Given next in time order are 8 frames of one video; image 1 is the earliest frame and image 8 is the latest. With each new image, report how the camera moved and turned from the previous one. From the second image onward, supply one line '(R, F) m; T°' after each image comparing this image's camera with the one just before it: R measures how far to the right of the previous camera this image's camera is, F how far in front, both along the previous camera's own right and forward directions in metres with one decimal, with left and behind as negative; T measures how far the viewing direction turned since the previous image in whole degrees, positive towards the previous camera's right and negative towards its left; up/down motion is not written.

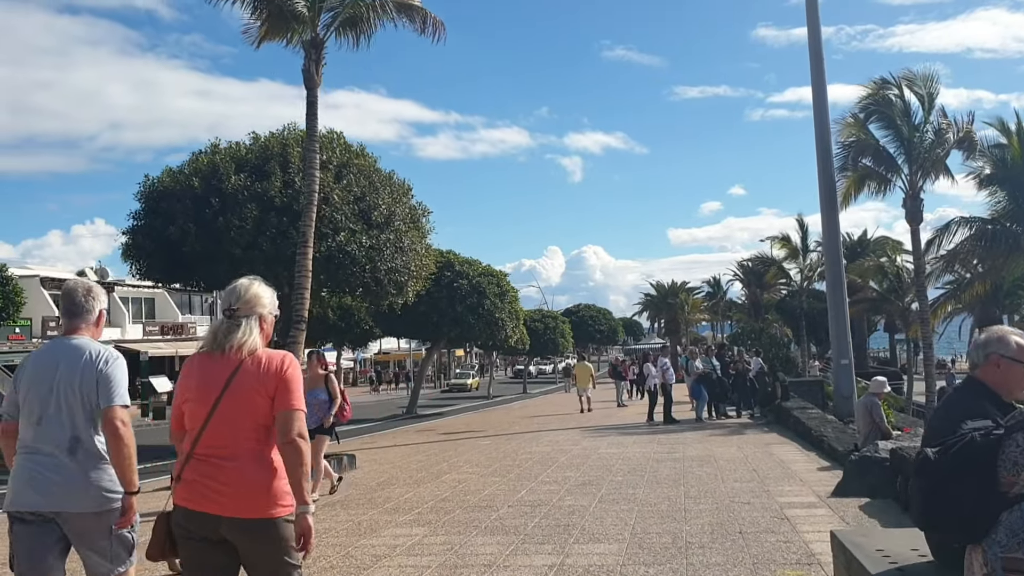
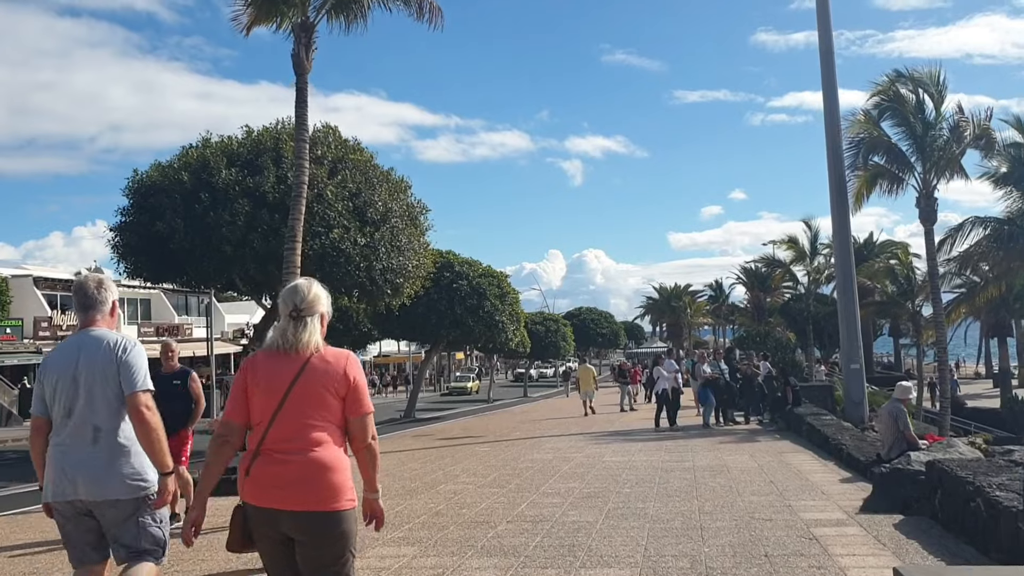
(0.0, +0.6) m; 0°
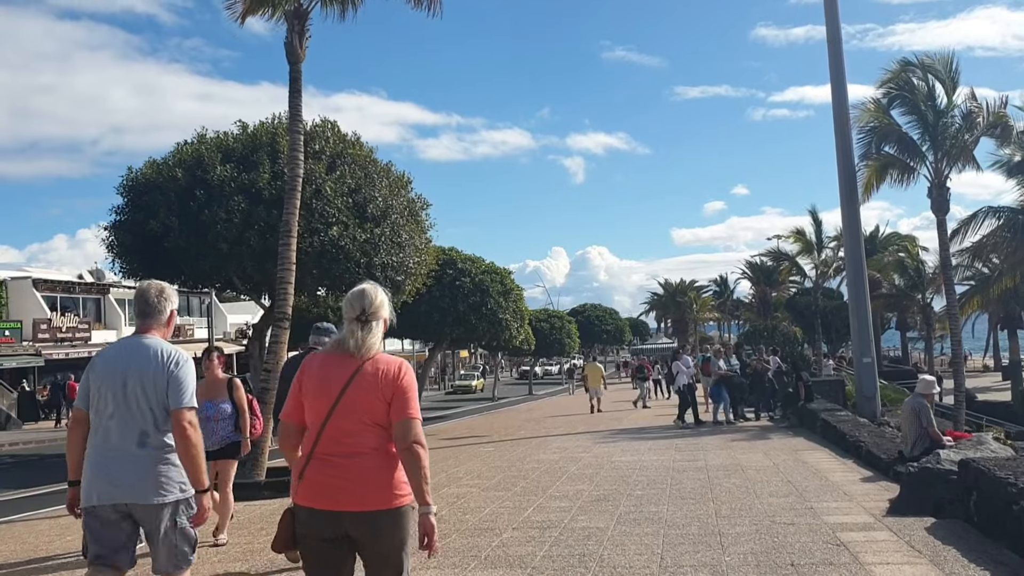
(0.0, +0.4) m; 0°
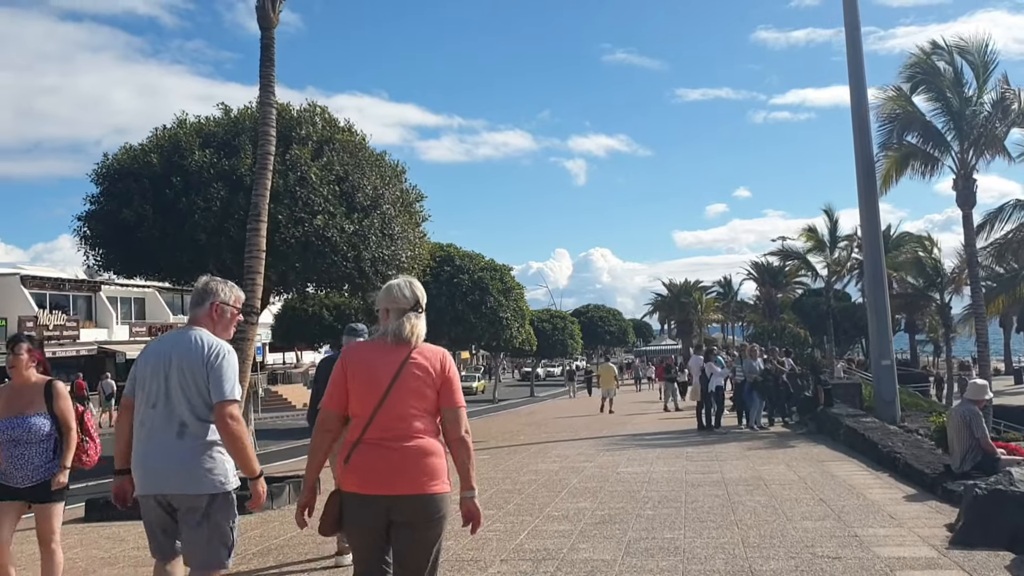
(+0.1, +1.1) m; 0°
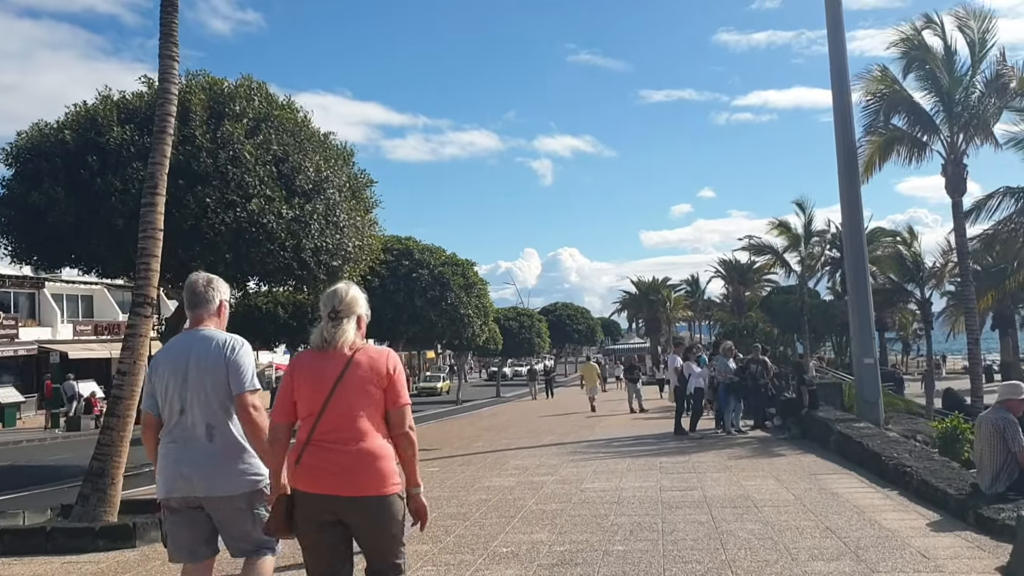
(+0.2, +1.4) m; +2°
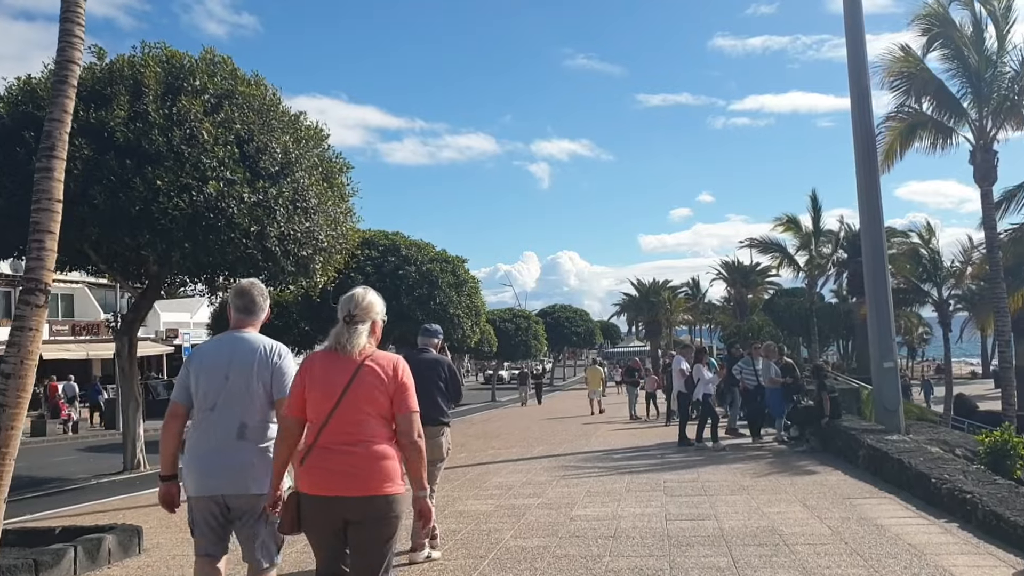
(+0.2, +1.4) m; 0°
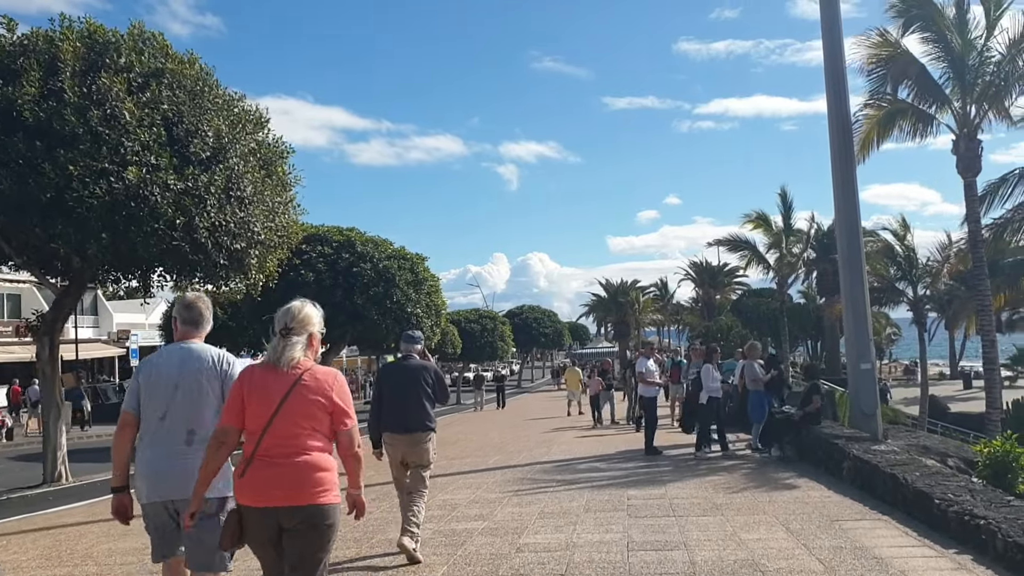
(+0.2, +1.0) m; +2°
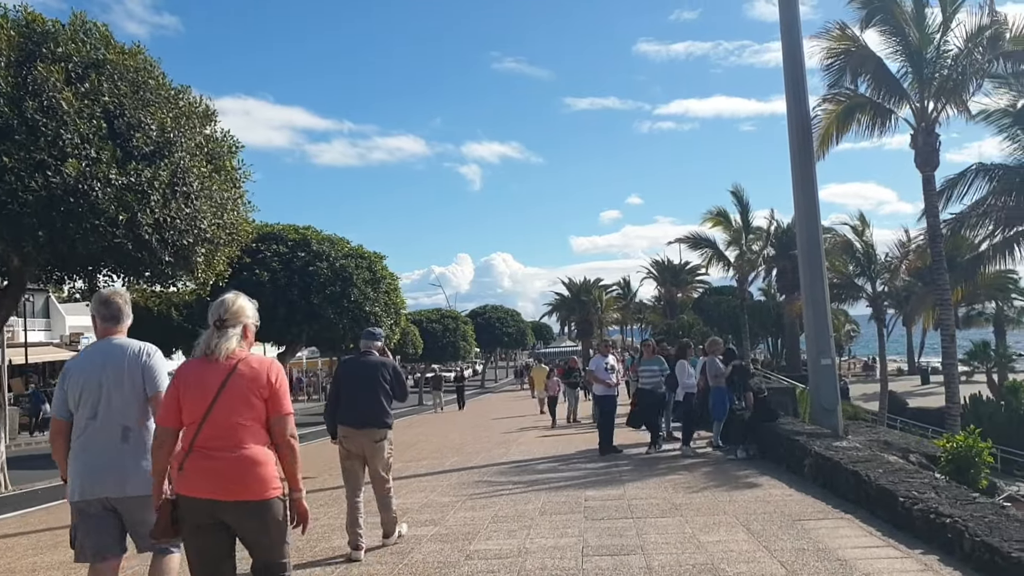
(+0.1, +0.3) m; +2°
